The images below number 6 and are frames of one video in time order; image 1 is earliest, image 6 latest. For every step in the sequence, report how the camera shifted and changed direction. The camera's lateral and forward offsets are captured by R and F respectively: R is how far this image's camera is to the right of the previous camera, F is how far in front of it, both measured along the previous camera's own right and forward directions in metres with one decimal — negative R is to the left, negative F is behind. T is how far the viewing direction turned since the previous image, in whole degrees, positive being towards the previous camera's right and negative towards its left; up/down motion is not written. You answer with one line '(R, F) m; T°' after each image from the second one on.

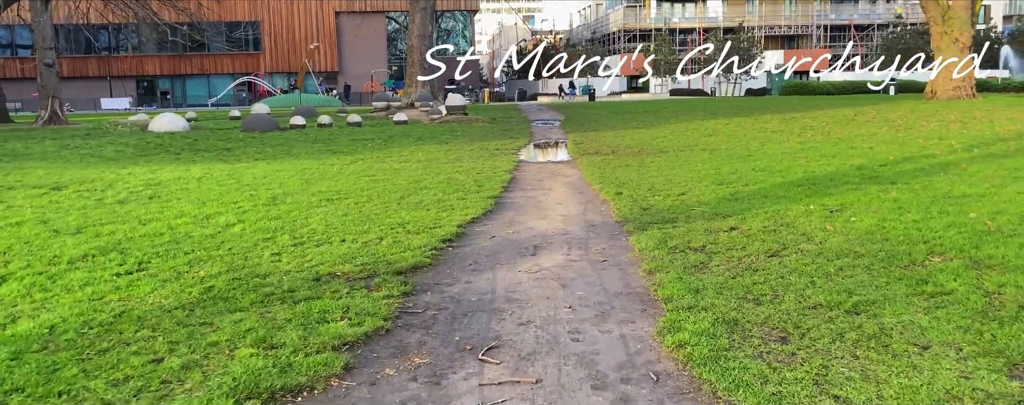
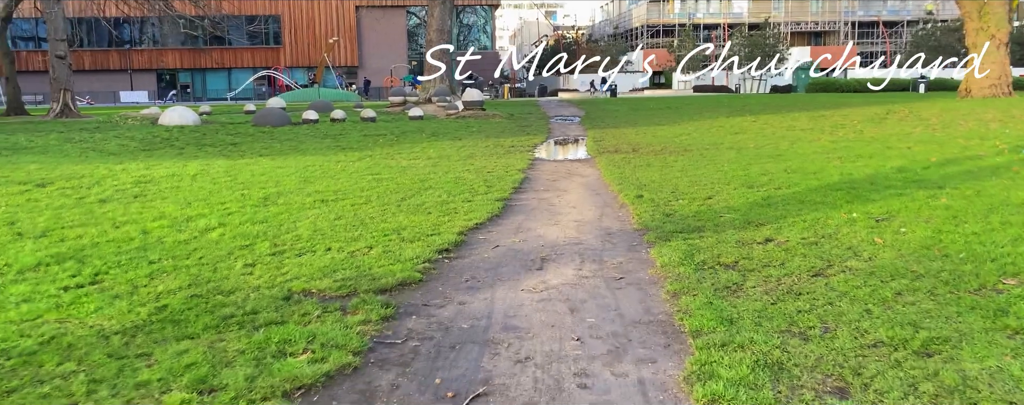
(+0.1, +0.8) m; -1°
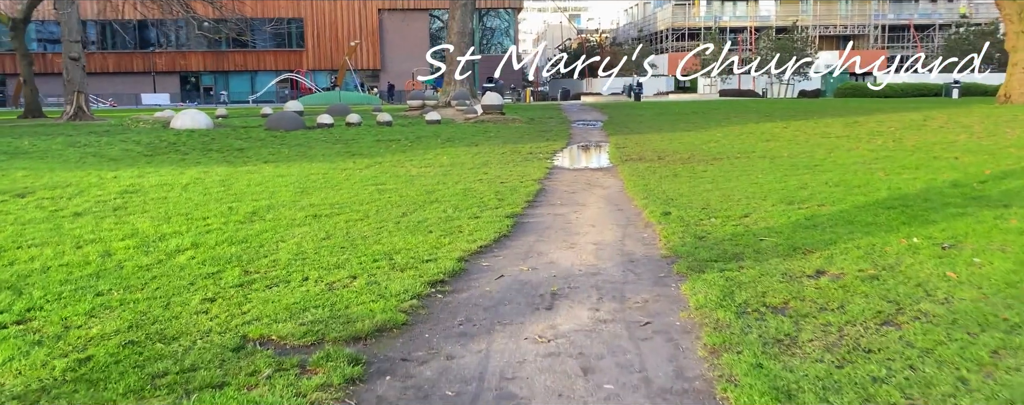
(+0.1, +0.9) m; -2°
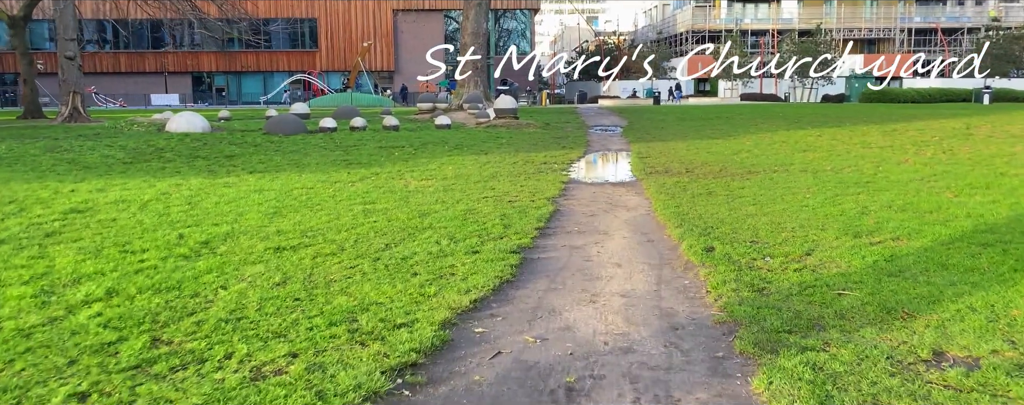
(+0.1, +1.5) m; -1°
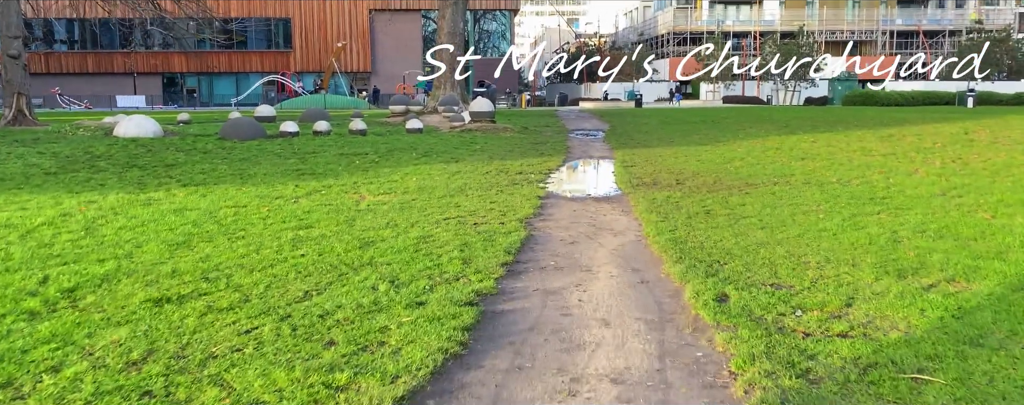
(+0.2, +1.5) m; +1°
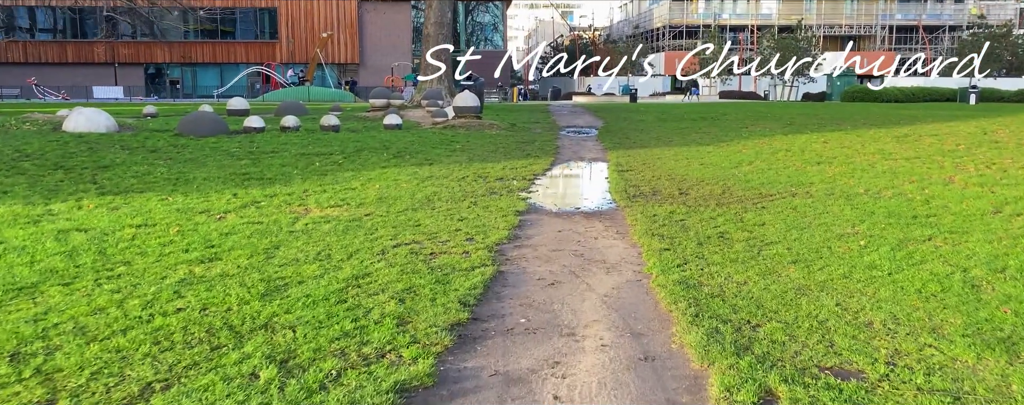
(+0.2, +1.7) m; 0°
